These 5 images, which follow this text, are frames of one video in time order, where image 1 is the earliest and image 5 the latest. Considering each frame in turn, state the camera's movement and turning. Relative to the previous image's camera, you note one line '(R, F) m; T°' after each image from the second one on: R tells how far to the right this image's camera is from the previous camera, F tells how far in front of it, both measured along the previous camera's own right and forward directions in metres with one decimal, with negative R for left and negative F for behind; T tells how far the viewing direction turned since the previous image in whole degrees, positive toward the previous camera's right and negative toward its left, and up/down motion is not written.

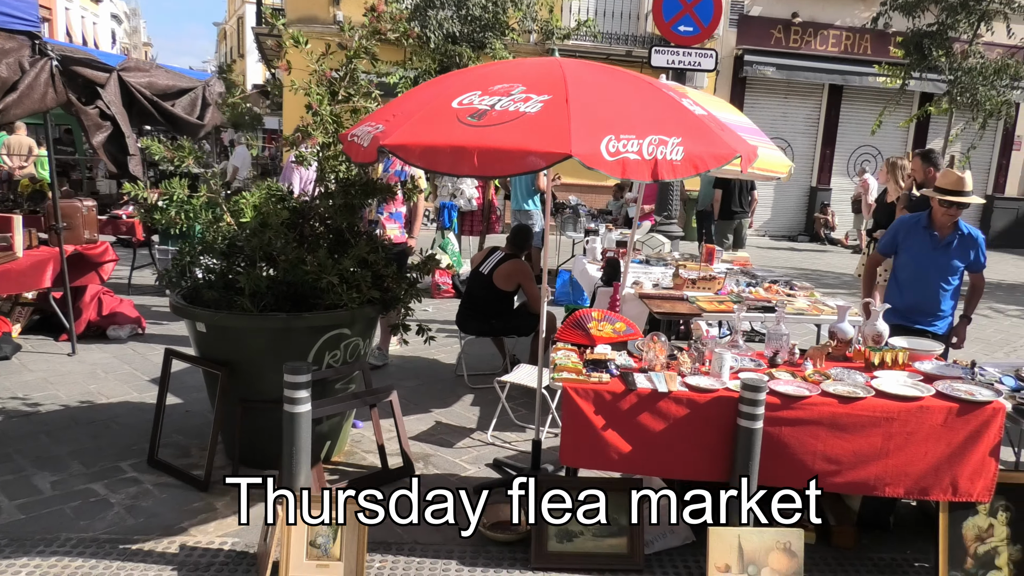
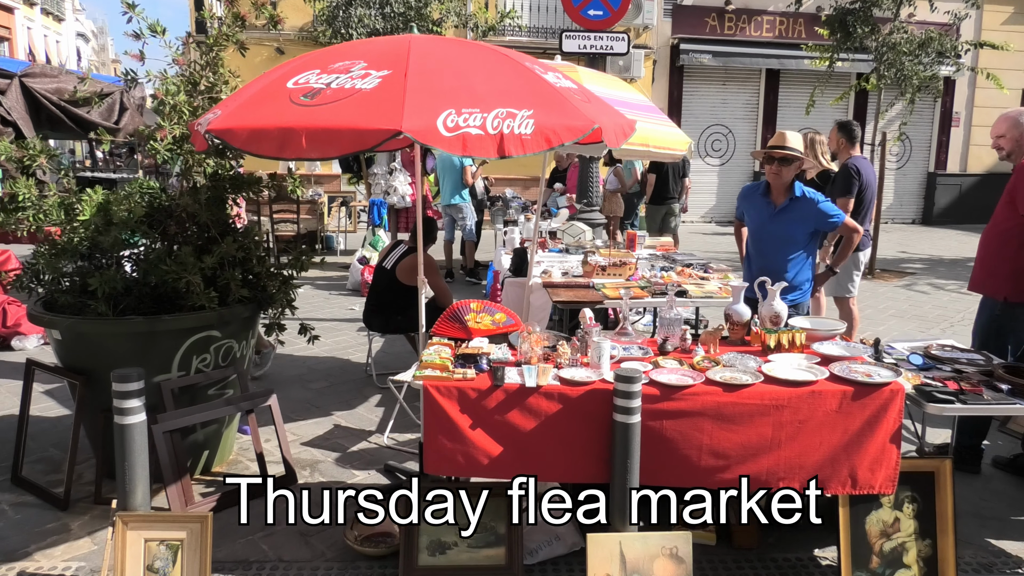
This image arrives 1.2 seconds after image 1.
(+0.4, +0.2) m; +2°
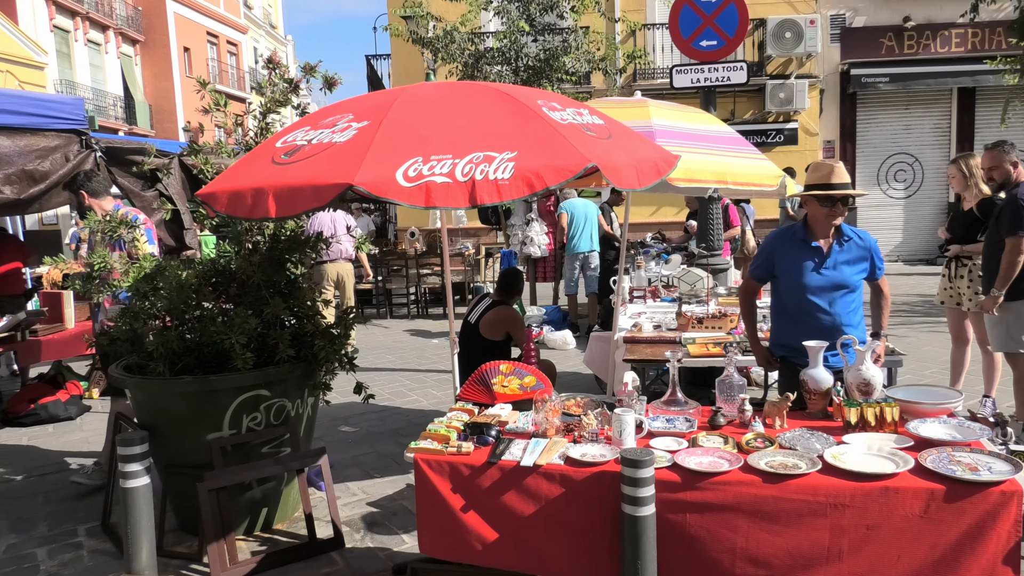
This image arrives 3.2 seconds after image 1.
(+0.6, +0.4) m; -15°
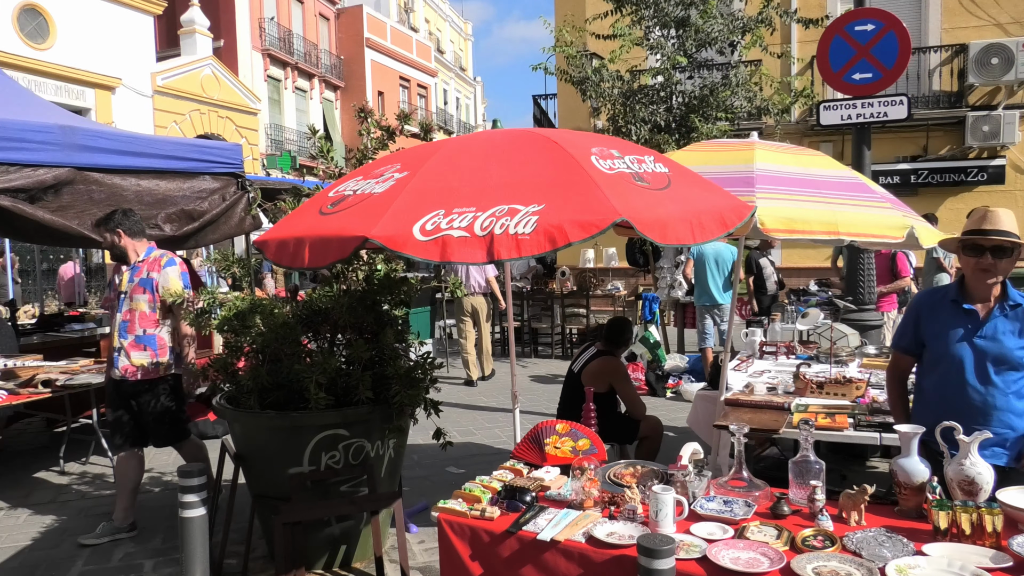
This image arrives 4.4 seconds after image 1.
(+0.5, +0.2) m; -14°
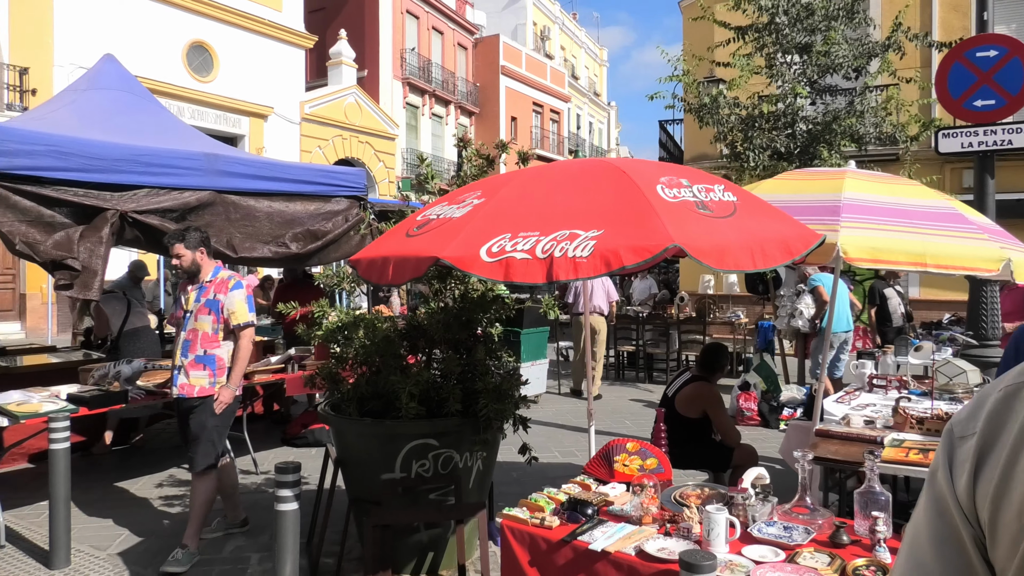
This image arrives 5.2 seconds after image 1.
(+0.2, -0.1) m; -10°
